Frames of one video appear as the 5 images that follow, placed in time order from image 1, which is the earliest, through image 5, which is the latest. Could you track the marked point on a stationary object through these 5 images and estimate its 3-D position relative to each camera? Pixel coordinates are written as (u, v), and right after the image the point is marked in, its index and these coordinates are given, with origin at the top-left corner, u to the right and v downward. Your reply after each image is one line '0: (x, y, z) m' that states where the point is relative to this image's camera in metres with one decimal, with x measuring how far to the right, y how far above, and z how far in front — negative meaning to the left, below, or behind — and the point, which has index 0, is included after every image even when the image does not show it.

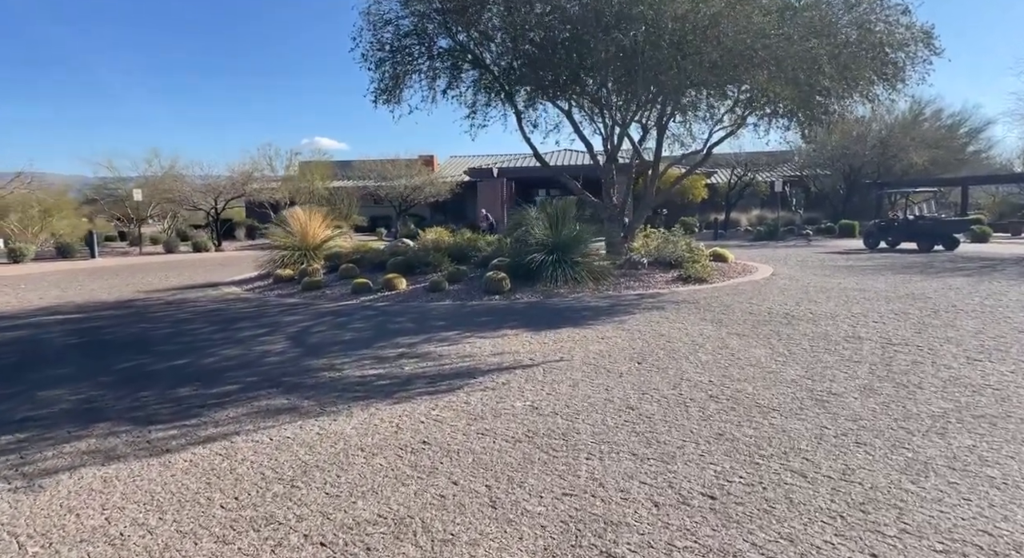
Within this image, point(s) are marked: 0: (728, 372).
0: (+1.9, -0.8, +5.7) m
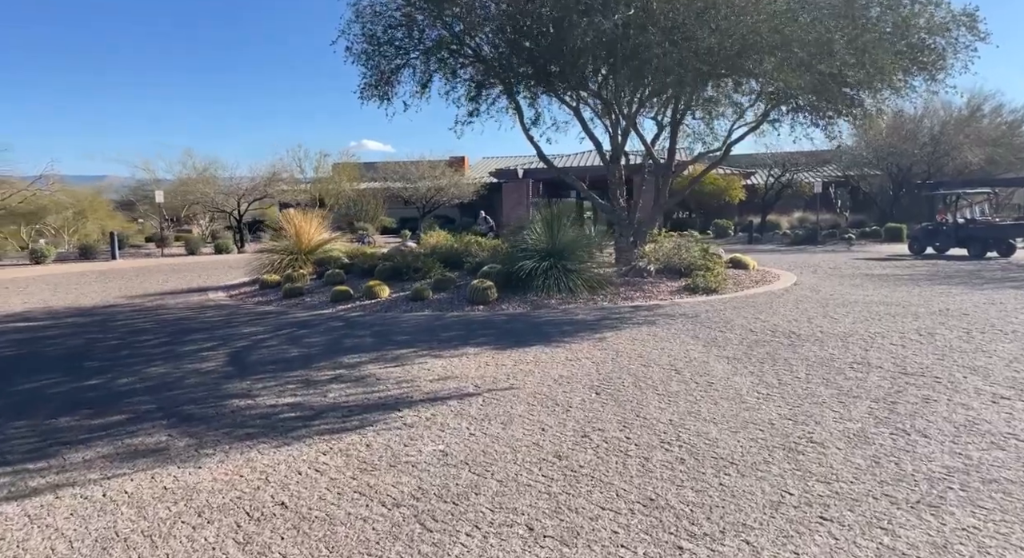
0: (+1.4, -1.0, +4.9) m
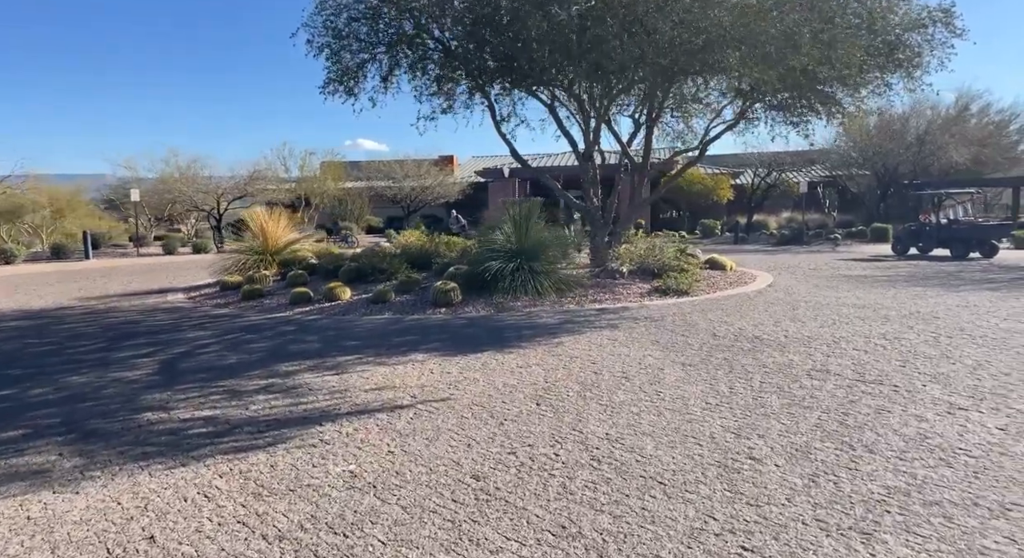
0: (+0.9, -1.0, +4.7) m
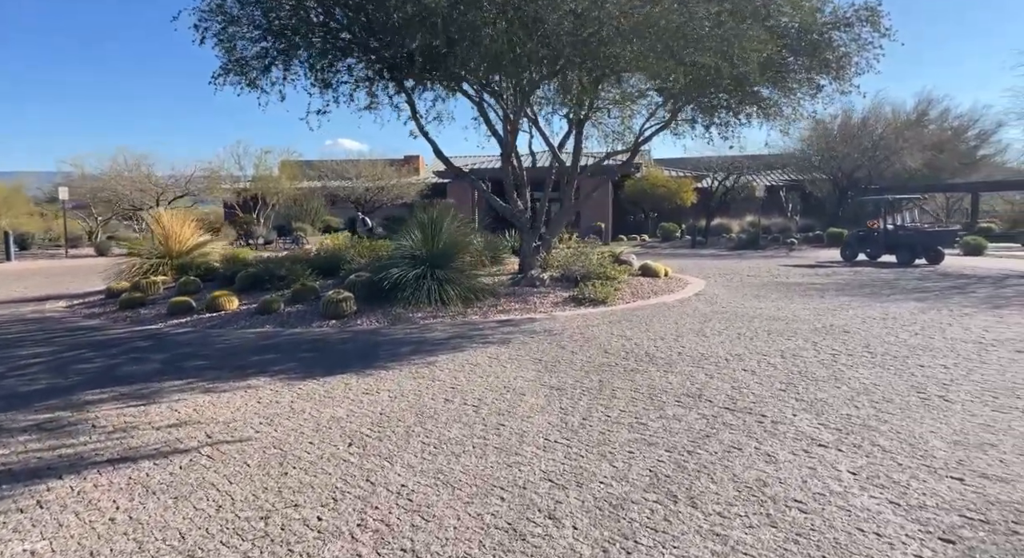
0: (-0.4, -1.2, +4.0) m
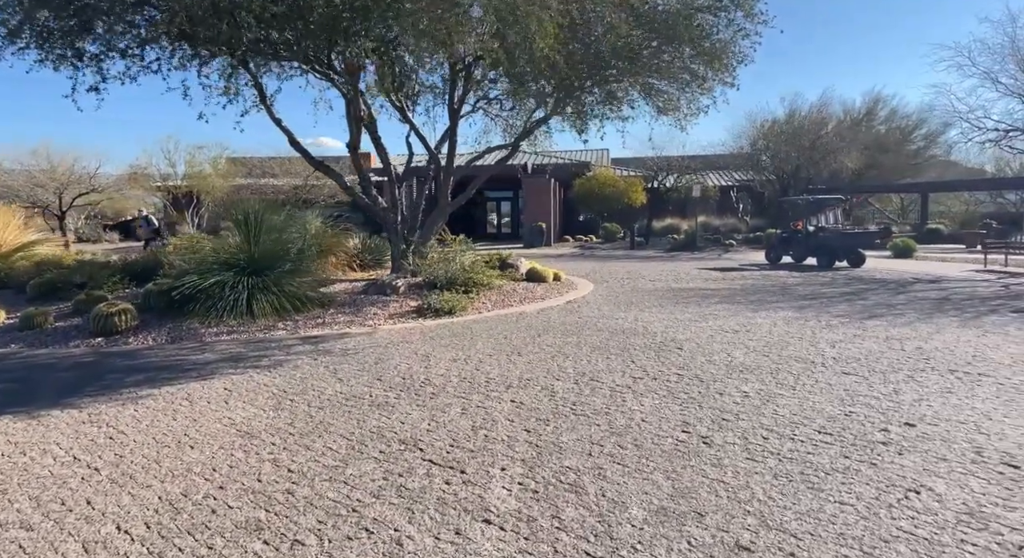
0: (-2.7, -1.3, +3.0) m
